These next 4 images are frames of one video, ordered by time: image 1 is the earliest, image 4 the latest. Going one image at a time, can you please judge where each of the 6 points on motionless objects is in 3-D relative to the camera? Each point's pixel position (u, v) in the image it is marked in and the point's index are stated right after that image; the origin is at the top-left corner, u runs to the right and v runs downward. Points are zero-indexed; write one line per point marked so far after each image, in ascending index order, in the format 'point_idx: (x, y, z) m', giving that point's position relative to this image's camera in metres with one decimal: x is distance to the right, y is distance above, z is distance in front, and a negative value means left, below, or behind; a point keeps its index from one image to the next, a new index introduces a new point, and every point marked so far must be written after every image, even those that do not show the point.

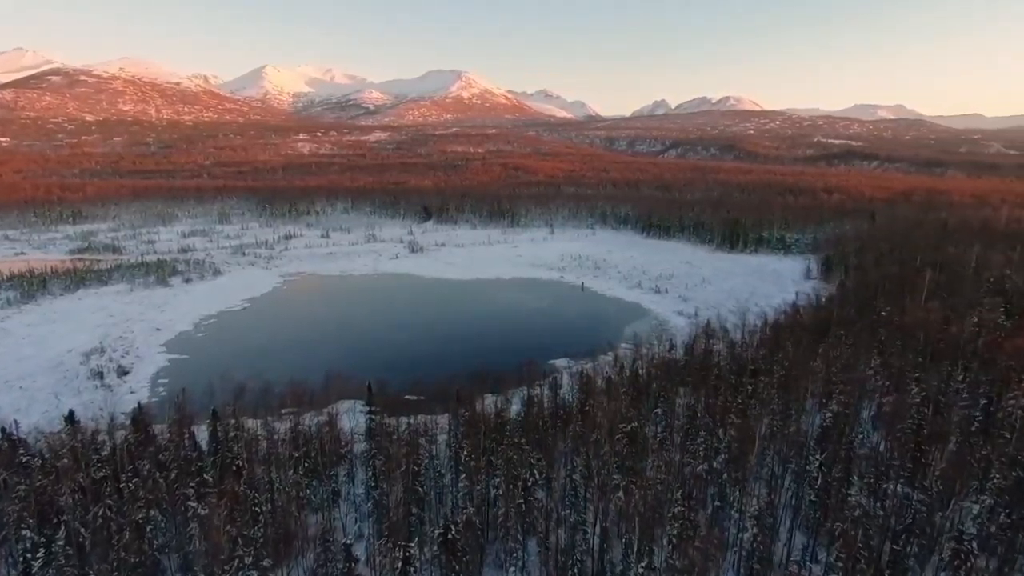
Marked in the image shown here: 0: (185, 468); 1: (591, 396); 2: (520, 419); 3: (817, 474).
0: (-9.2, -5.0, +14.9) m
1: (+2.9, -3.9, +19.3) m
2: (+0.4, -4.3, +17.7) m
3: (+8.5, -5.2, +14.9) m
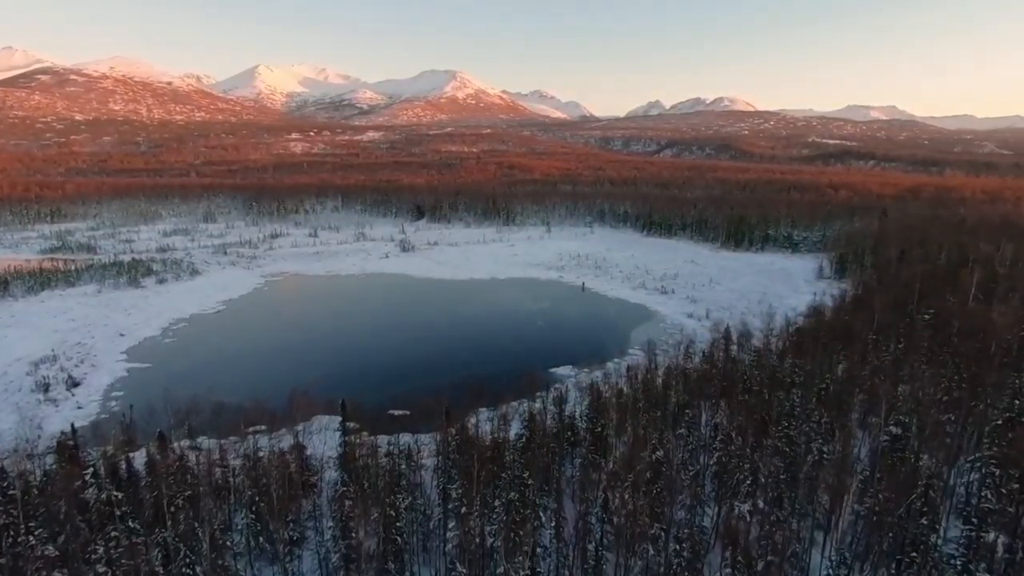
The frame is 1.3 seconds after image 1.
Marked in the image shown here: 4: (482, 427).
0: (-9.2, -5.0, +12.2) m
1: (+2.8, -3.9, +16.6) m
2: (+0.3, -4.3, +15.0) m
3: (+8.5, -5.2, +12.3) m
4: (-1.1, -4.8, +18.4) m
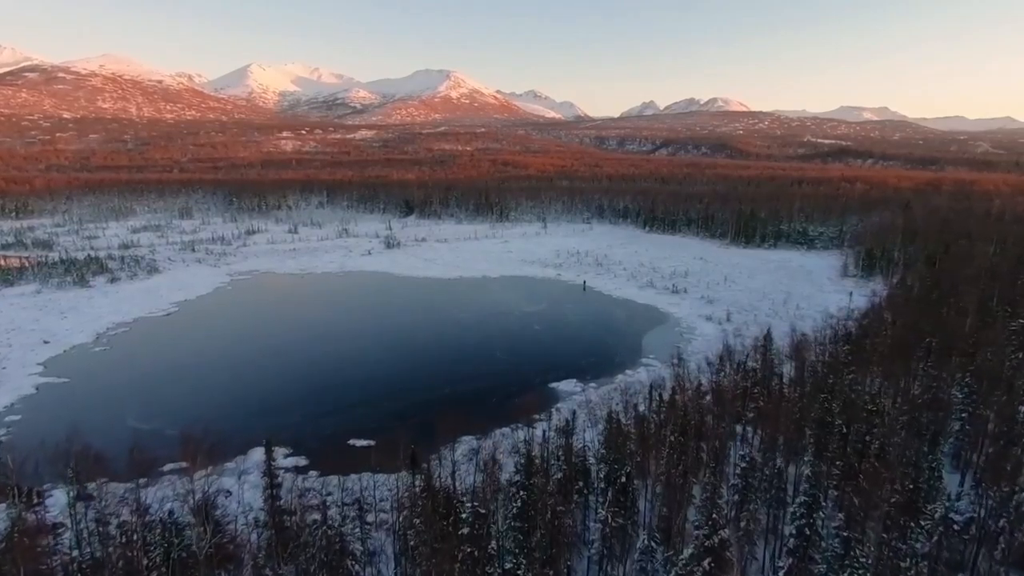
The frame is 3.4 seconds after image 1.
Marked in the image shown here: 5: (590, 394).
0: (-9.3, -5.0, +7.8) m
1: (+2.6, -3.8, +12.4) m
2: (+0.1, -4.2, +10.7) m
3: (+8.3, -5.1, +8.1) m
4: (-1.3, -4.8, +14.1) m
5: (+2.8, -3.9, +19.5) m
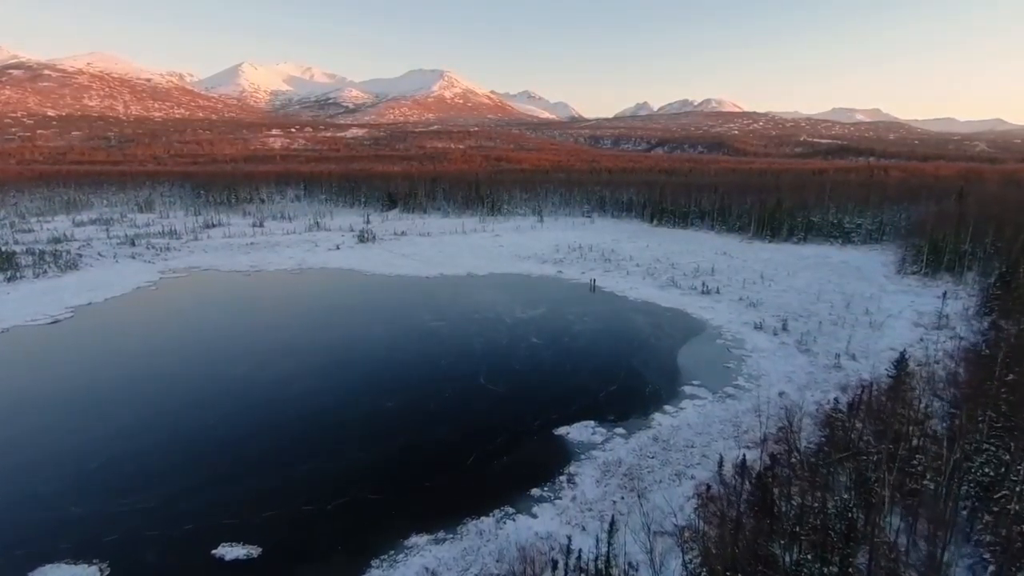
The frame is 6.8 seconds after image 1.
0: (-9.5, -4.9, +0.8) m
1: (+2.4, -3.7, +5.5) m
2: (-0.1, -4.2, +3.8) m
3: (+8.1, -5.1, +1.2) m
4: (-1.6, -4.7, +7.1) m
5: (+2.5, -3.8, +12.6) m
